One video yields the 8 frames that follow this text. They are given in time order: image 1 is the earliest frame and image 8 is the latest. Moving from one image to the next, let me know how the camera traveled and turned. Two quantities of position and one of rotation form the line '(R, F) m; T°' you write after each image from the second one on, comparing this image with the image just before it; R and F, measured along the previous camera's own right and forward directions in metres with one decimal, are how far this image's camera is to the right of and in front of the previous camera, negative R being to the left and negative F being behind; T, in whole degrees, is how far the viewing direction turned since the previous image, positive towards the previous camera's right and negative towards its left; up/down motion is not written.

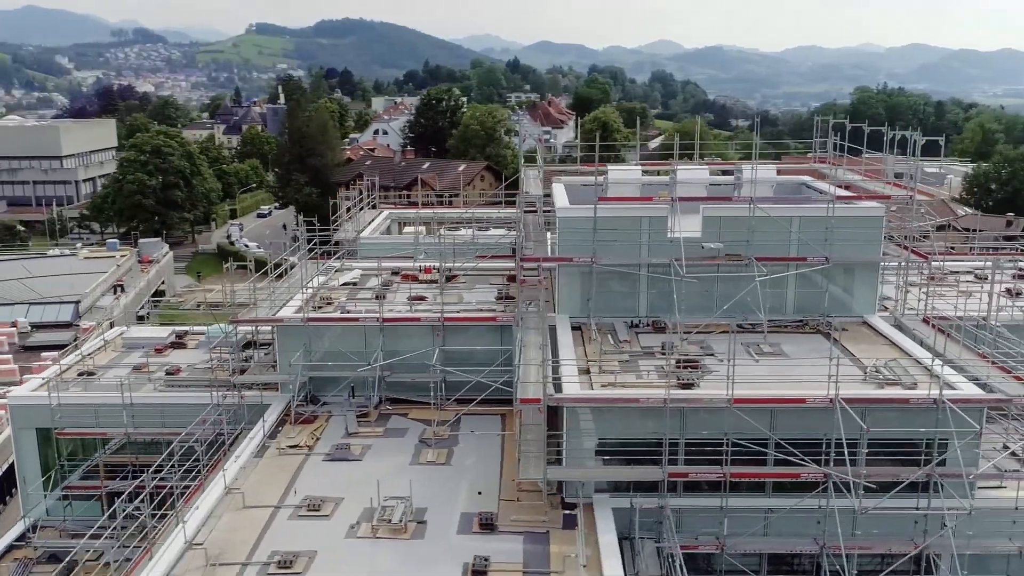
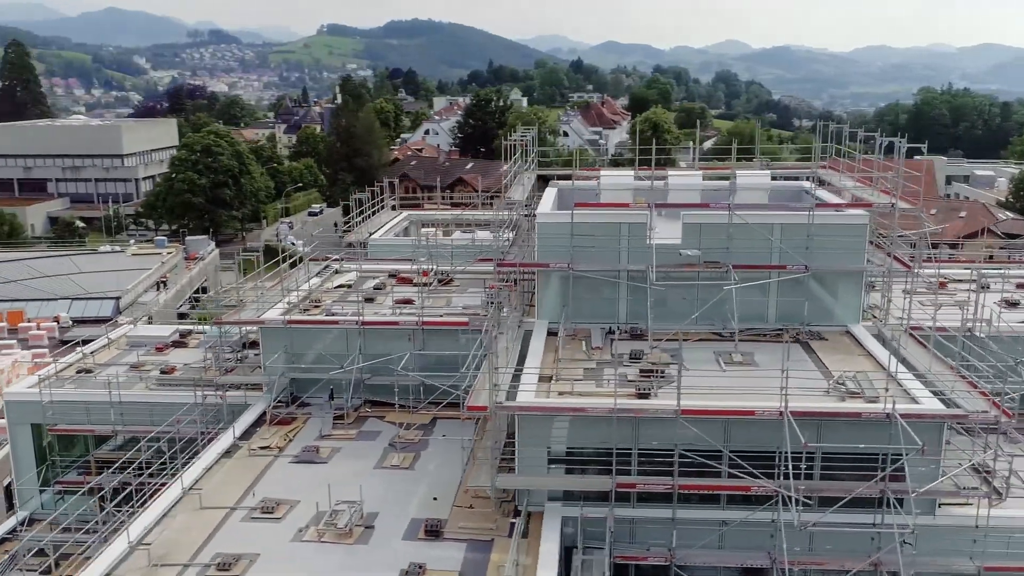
(+1.4, +0.1) m; -3°
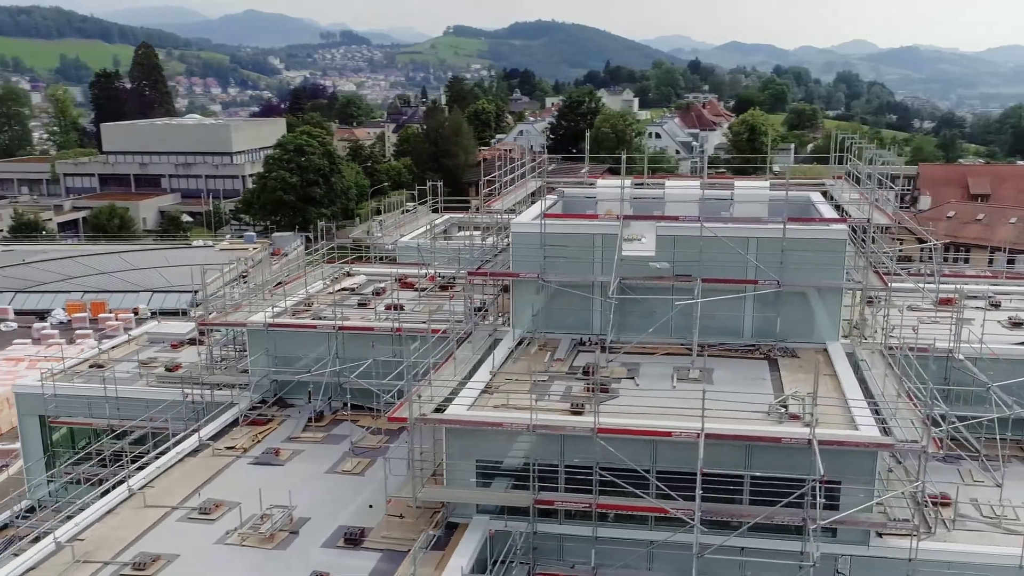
(+2.3, +0.3) m; -6°
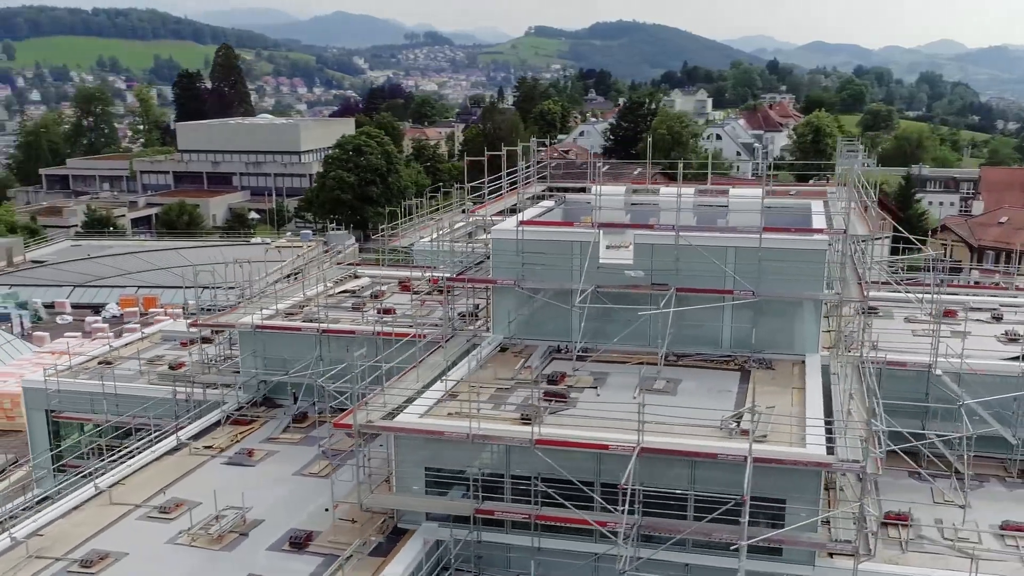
(+1.6, +0.1) m; -4°
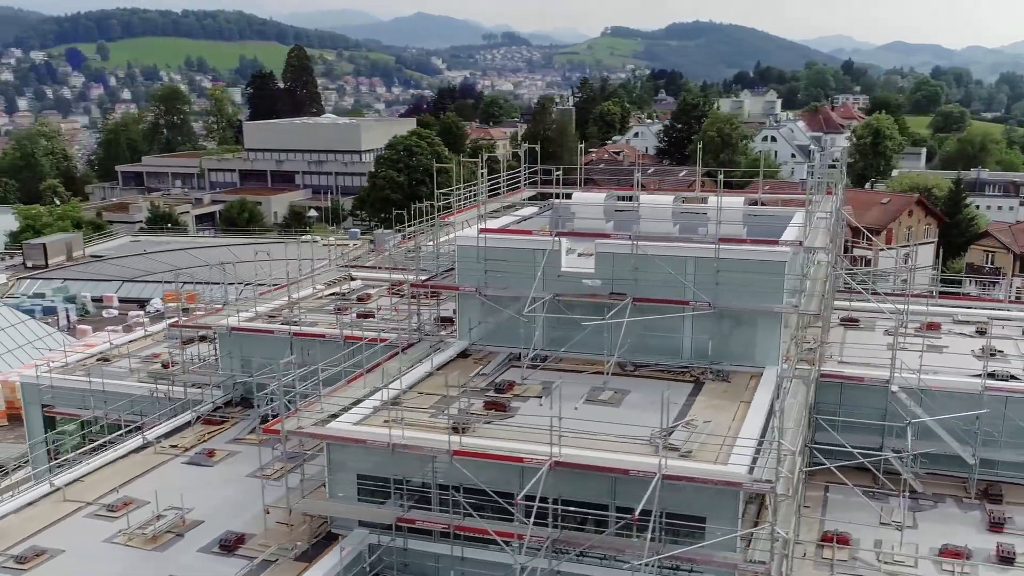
(+1.7, +0.2) m; -4°
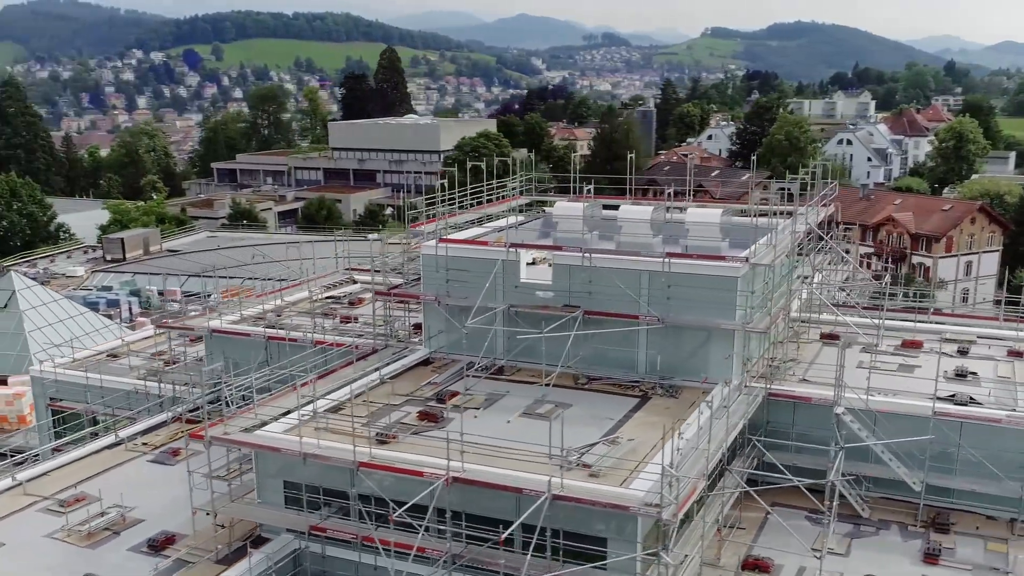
(+2.1, +0.2) m; -5°
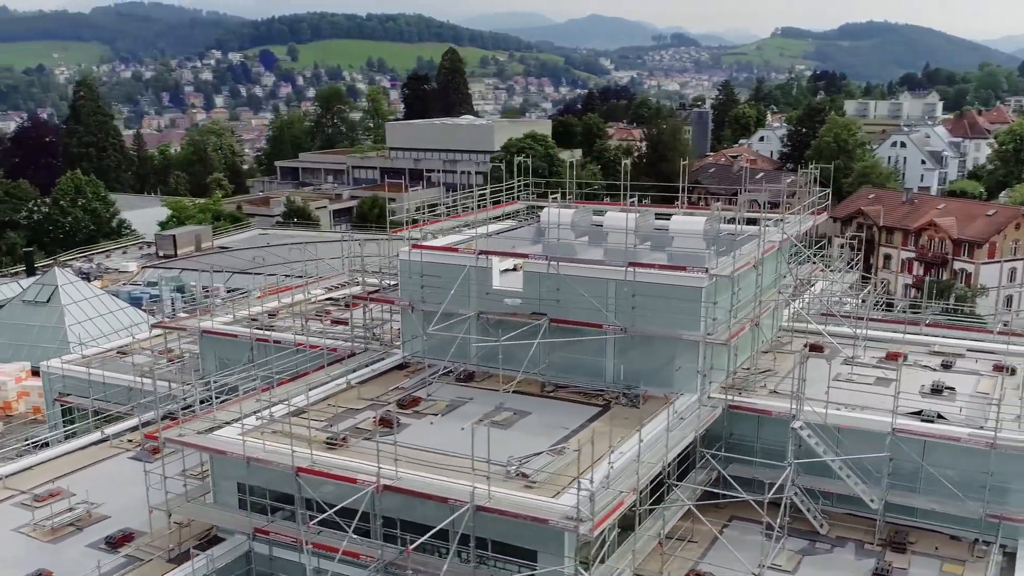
(+1.4, +0.1) m; -3°
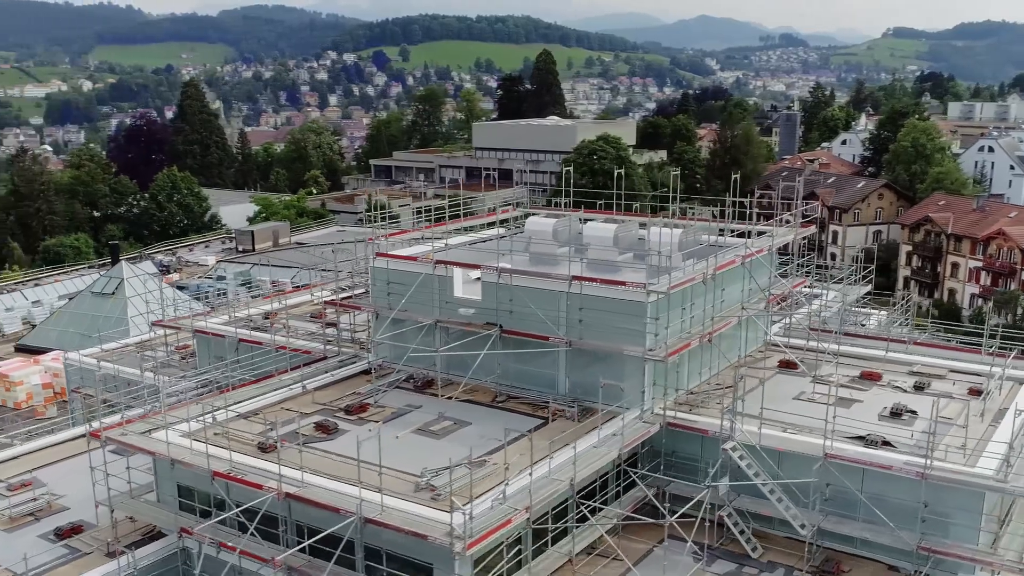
(+2.1, +0.1) m; -5°
